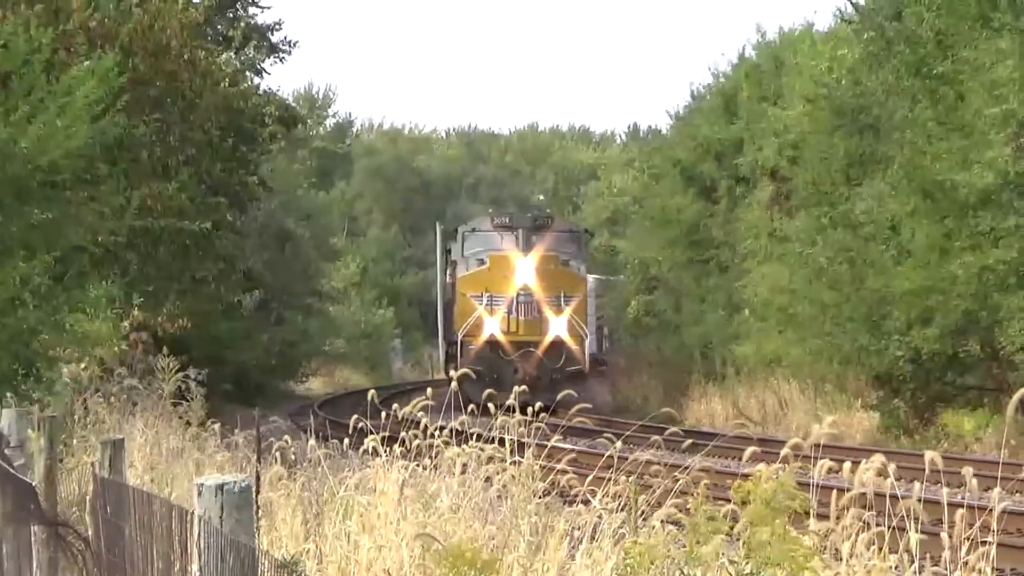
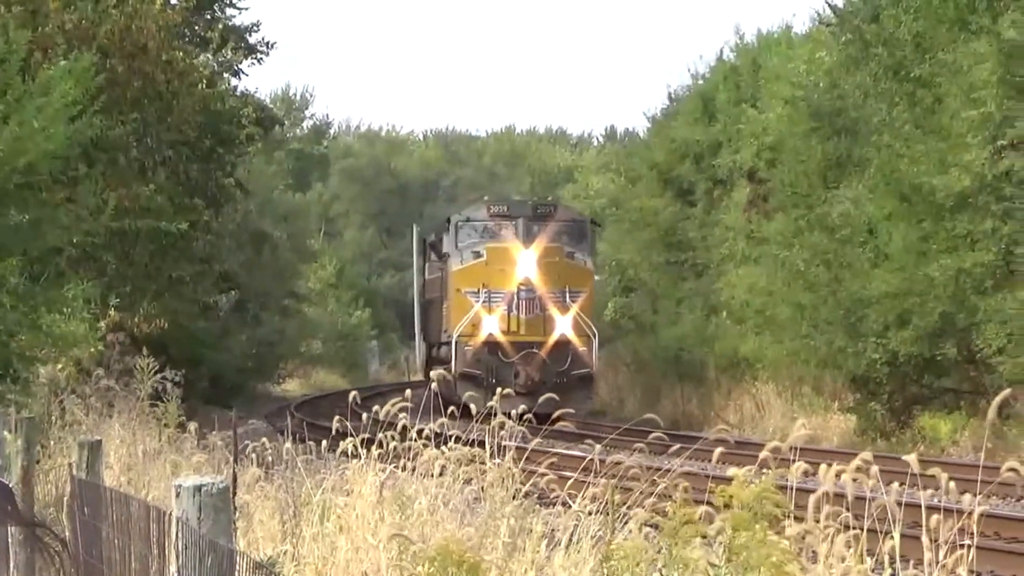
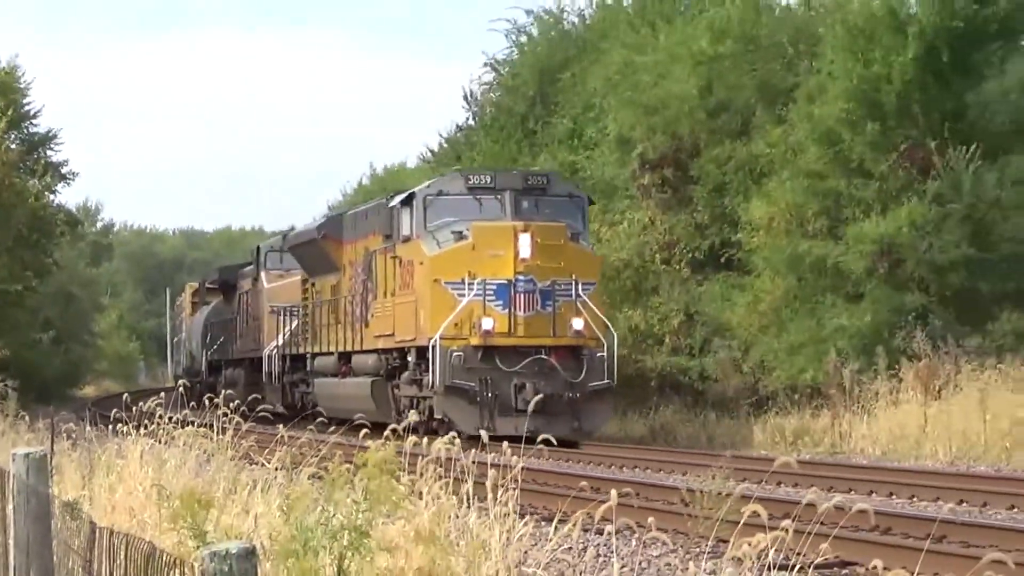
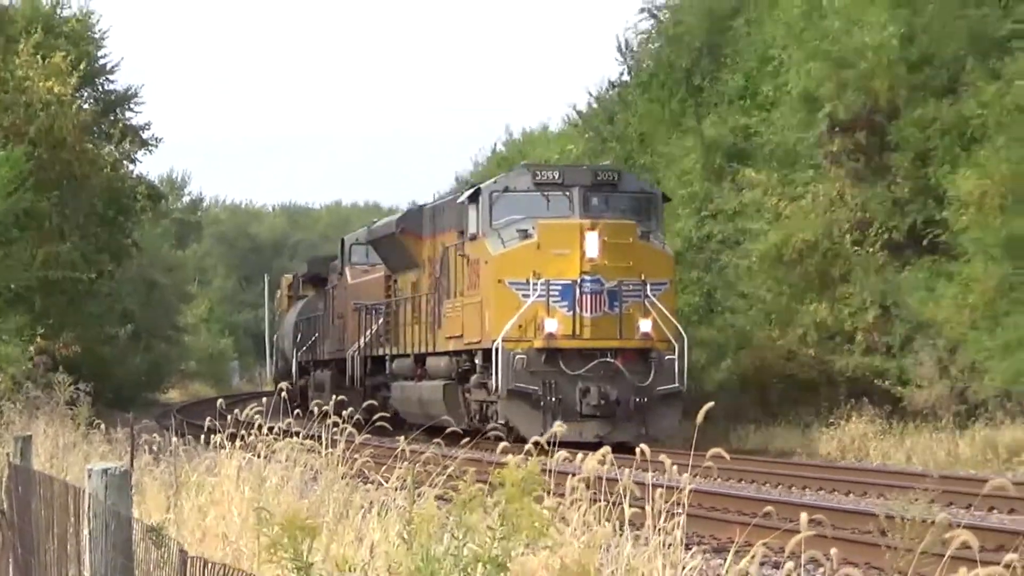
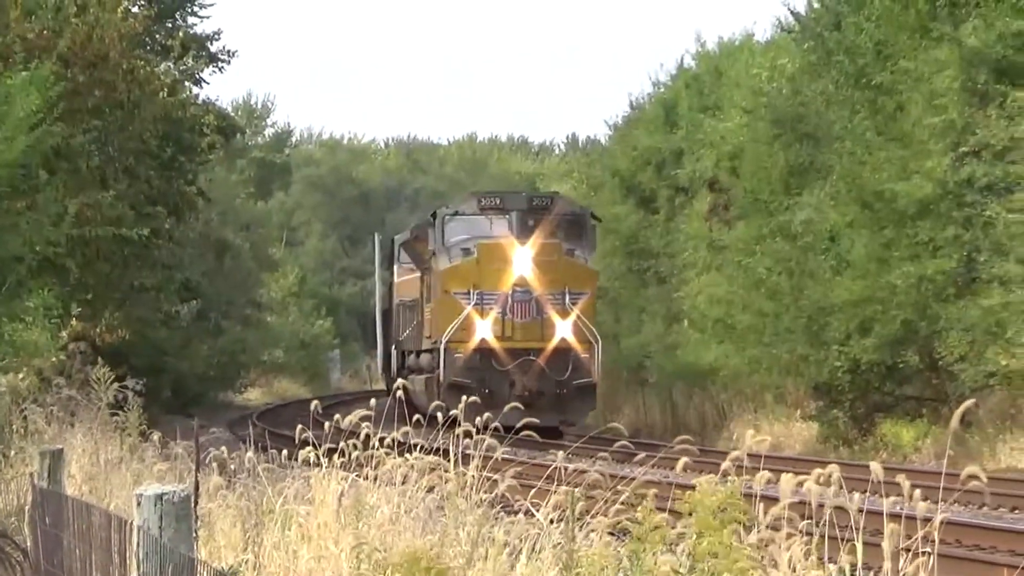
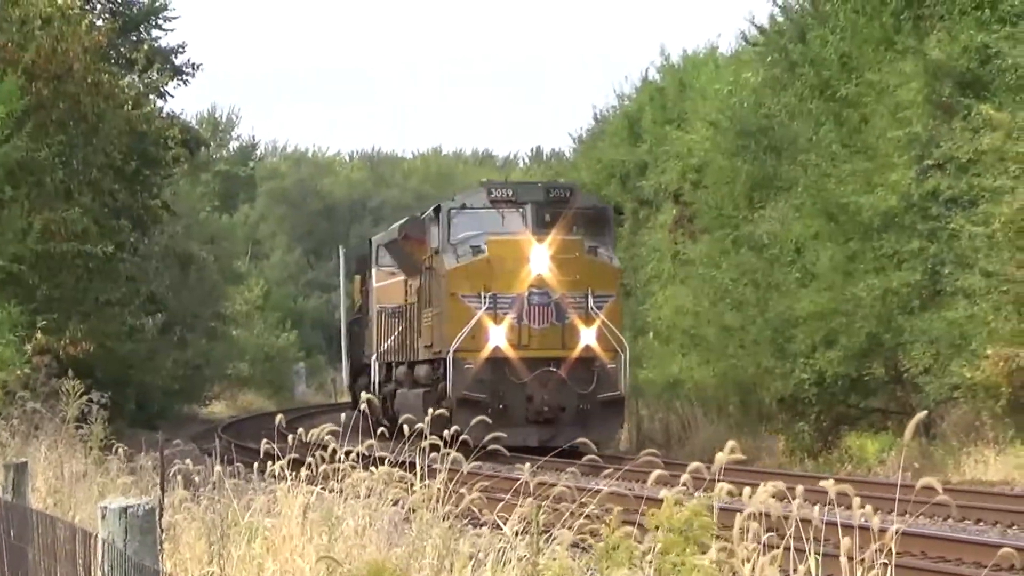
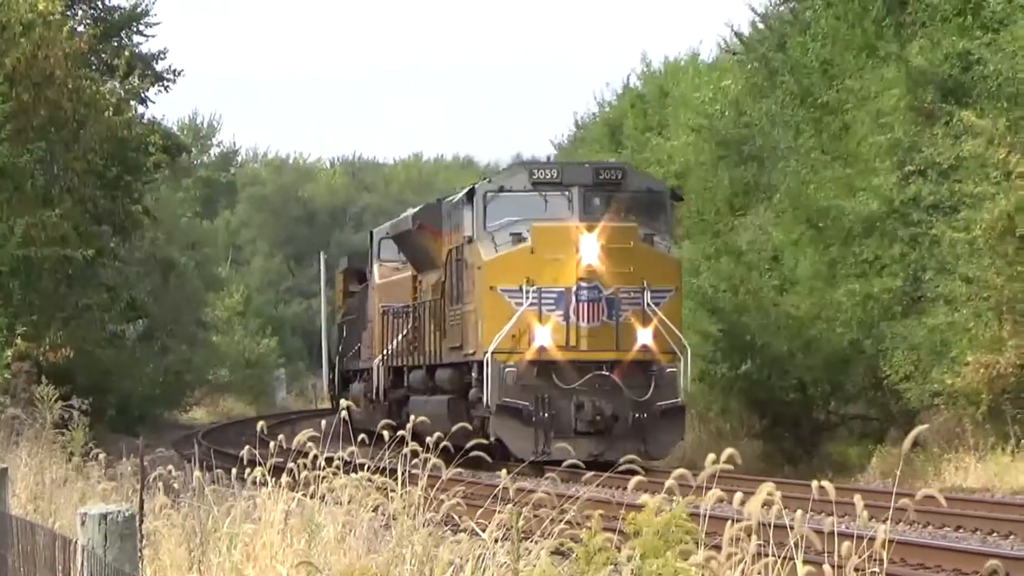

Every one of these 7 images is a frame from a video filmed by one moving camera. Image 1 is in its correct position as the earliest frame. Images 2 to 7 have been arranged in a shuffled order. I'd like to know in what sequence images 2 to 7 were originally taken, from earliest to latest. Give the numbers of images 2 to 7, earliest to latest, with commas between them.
2, 5, 6, 7, 4, 3
